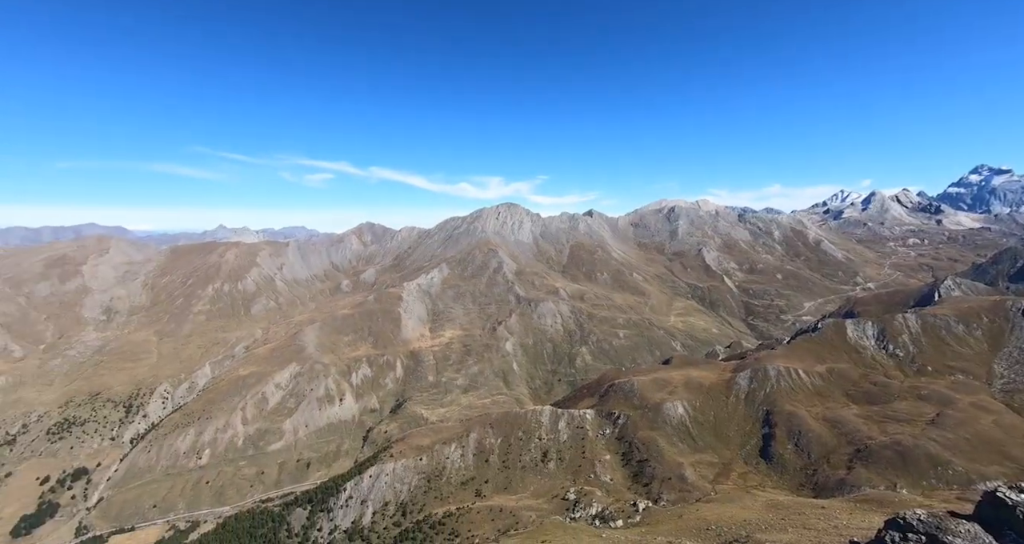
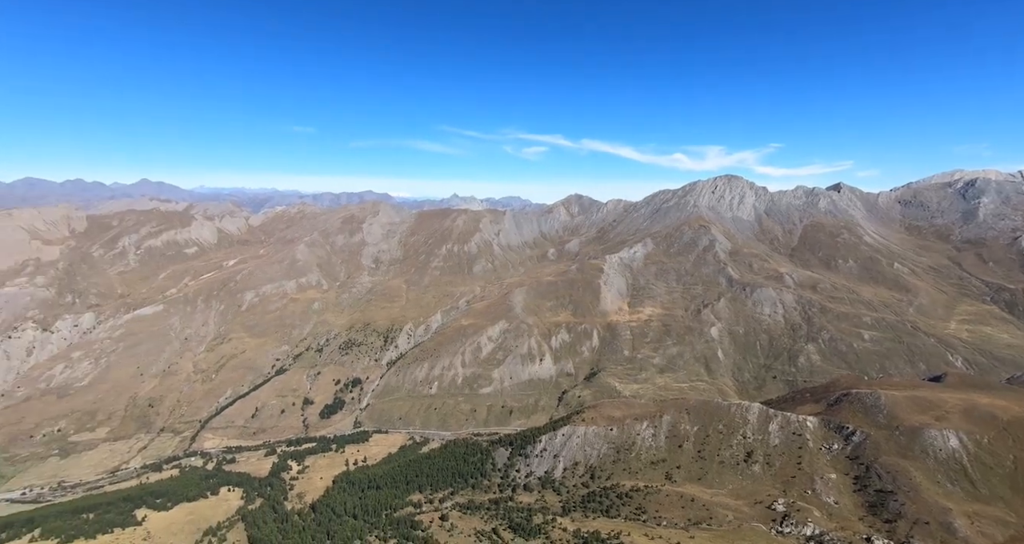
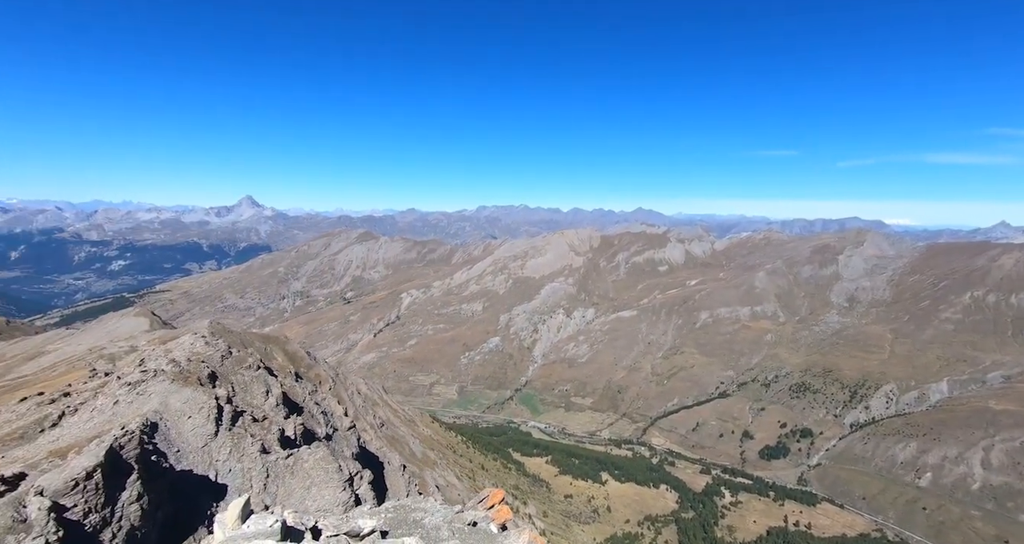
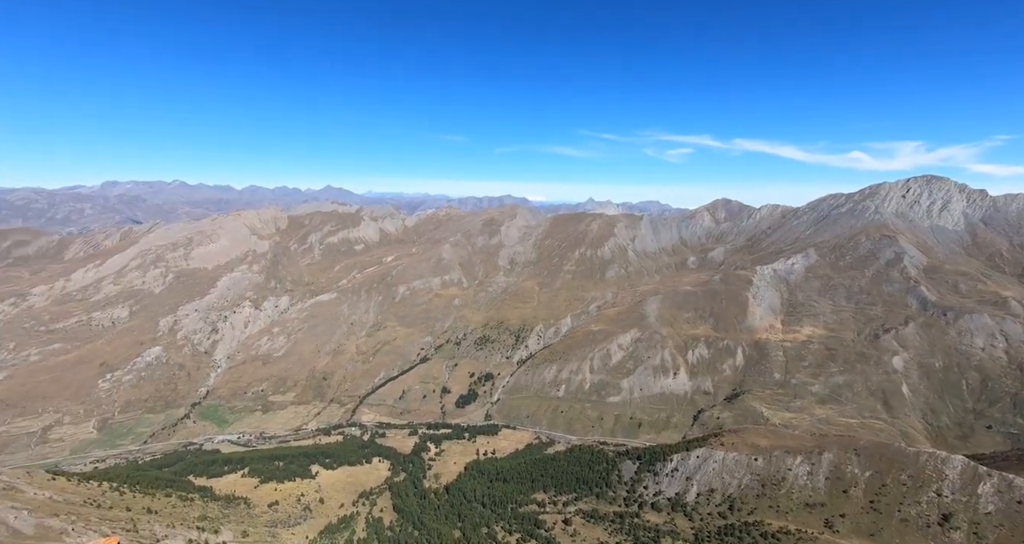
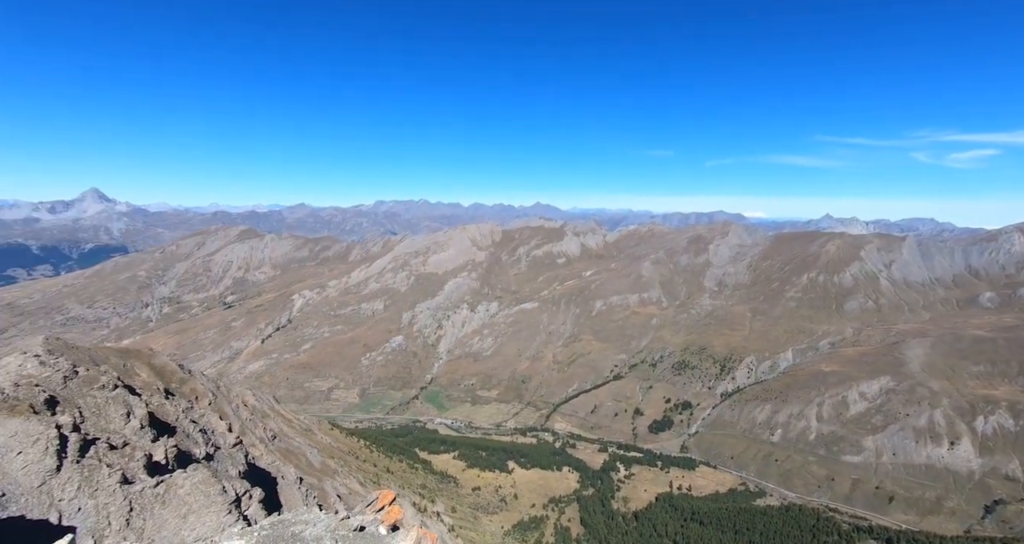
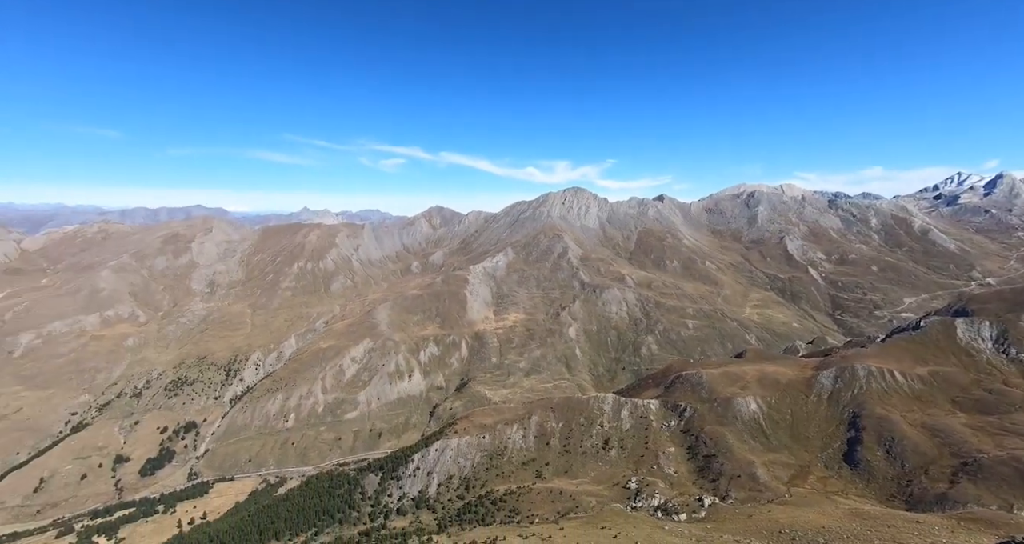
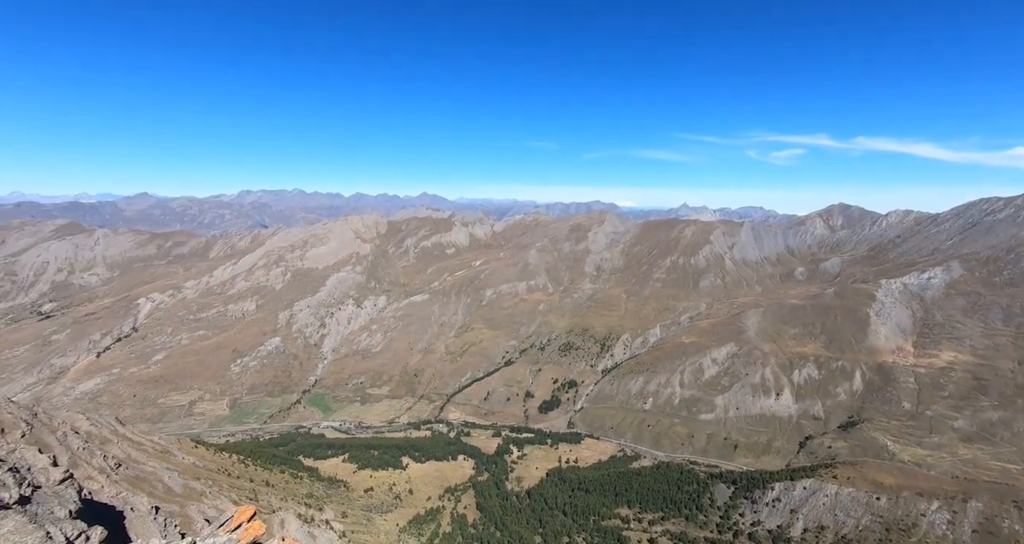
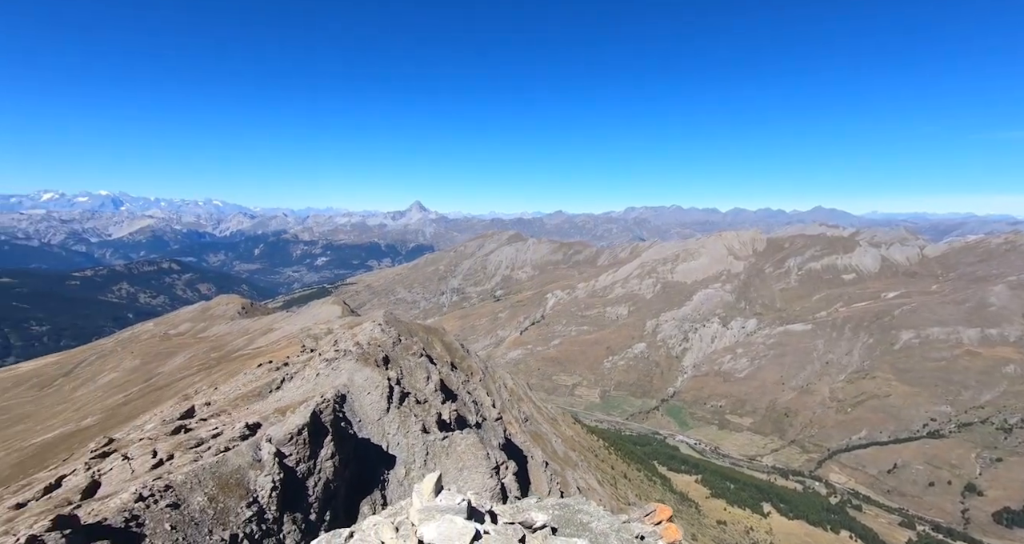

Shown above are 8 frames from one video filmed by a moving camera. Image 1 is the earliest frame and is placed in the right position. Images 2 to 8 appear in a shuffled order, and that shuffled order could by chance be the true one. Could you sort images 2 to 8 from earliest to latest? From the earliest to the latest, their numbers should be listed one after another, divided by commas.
6, 2, 4, 7, 5, 3, 8
